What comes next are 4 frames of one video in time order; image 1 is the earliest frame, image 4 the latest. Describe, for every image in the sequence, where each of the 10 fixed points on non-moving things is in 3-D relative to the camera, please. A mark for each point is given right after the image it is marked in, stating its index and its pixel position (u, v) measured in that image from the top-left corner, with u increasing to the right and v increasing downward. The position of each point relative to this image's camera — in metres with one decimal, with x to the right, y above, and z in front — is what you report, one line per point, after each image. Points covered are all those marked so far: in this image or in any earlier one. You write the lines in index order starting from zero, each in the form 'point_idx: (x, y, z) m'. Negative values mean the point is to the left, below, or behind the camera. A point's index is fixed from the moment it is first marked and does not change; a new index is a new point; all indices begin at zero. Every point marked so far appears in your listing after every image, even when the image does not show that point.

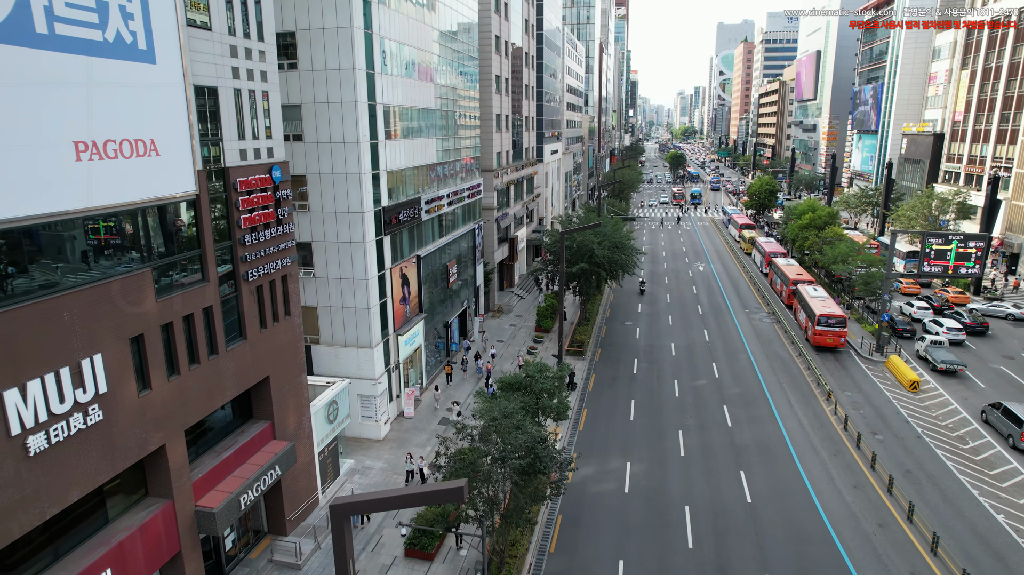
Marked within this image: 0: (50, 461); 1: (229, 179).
0: (-8.4, -3.1, +13.1) m
1: (-7.5, +2.9, +19.1) m
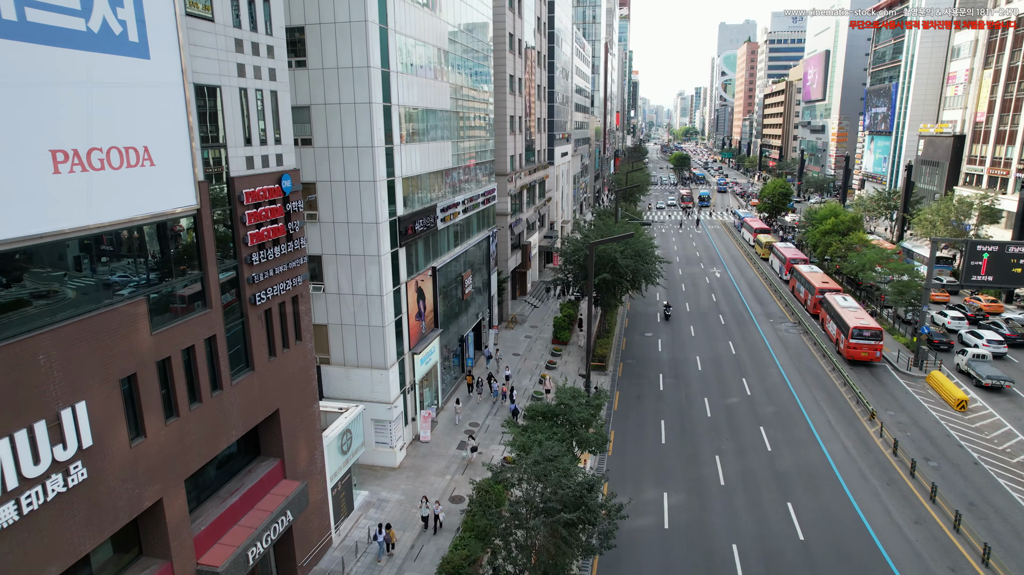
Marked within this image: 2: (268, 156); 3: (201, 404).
0: (-7.4, -3.7, +10.9) m
1: (-6.5, +2.3, +16.9) m
2: (-6.2, +3.4, +18.4) m
3: (-6.7, -2.5, +15.5) m
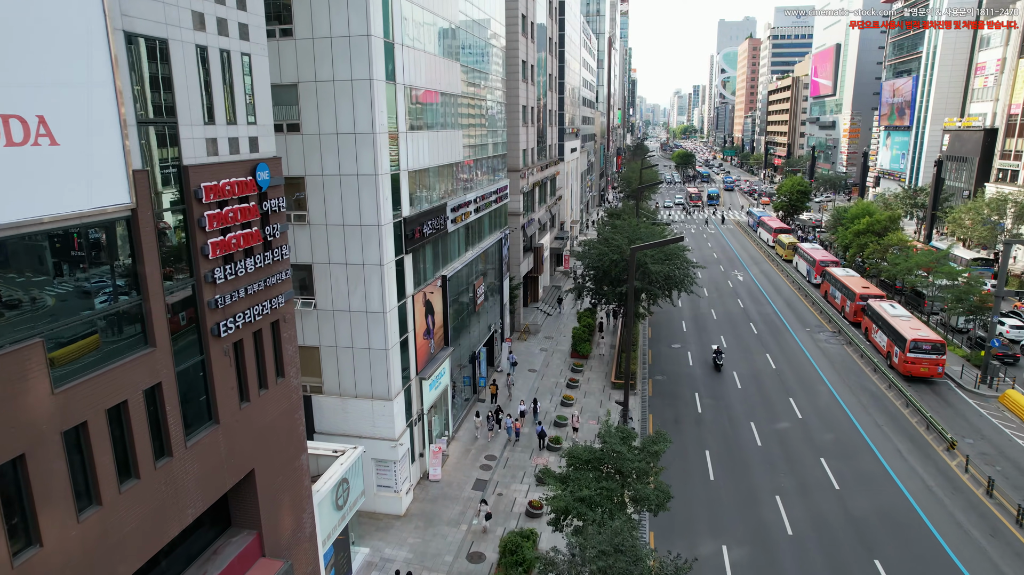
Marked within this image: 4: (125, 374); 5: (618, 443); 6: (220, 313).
0: (-6.4, -4.2, +6.5) m
1: (-5.6, +1.8, +12.5) m
2: (-5.3, +2.9, +14.0) m
3: (-5.8, -3.0, +11.1) m
4: (-5.9, -1.3, +10.9) m
5: (+2.7, -4.0, +18.5) m
6: (-5.4, -0.5, +13.4) m
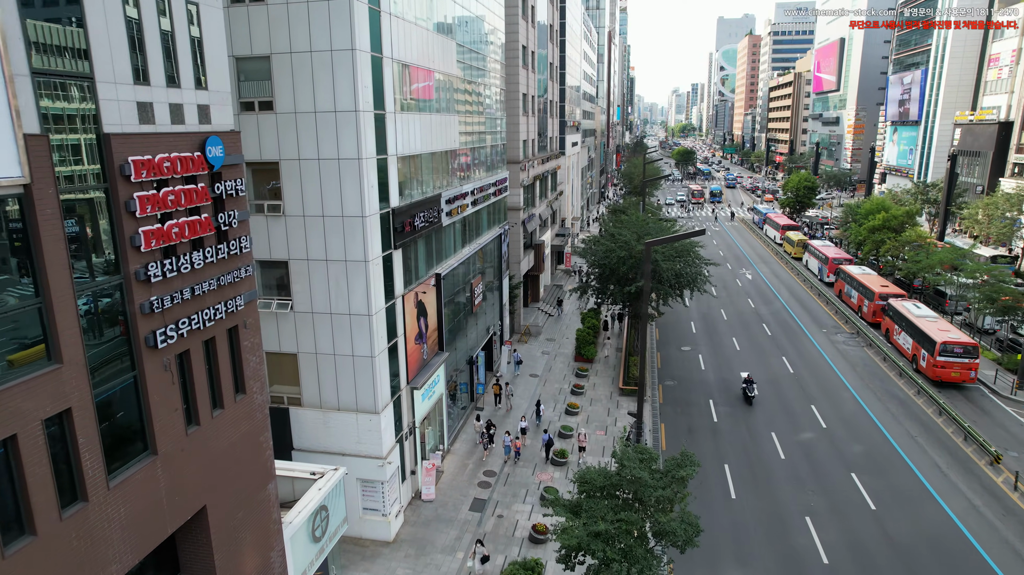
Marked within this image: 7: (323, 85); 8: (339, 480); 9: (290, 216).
0: (-6.3, -4.2, +4.0) m
1: (-5.5, +1.8, +10.0) m
2: (-5.2, +2.9, +11.5) m
3: (-5.7, -3.0, +8.6) m
4: (-5.8, -1.3, +8.4) m
5: (+2.8, -4.0, +16.0) m
6: (-5.3, -0.5, +10.9) m
7: (-4.9, +5.2, +18.6) m
8: (-4.4, -4.9, +18.2) m
9: (-6.0, +1.9, +19.6) m
